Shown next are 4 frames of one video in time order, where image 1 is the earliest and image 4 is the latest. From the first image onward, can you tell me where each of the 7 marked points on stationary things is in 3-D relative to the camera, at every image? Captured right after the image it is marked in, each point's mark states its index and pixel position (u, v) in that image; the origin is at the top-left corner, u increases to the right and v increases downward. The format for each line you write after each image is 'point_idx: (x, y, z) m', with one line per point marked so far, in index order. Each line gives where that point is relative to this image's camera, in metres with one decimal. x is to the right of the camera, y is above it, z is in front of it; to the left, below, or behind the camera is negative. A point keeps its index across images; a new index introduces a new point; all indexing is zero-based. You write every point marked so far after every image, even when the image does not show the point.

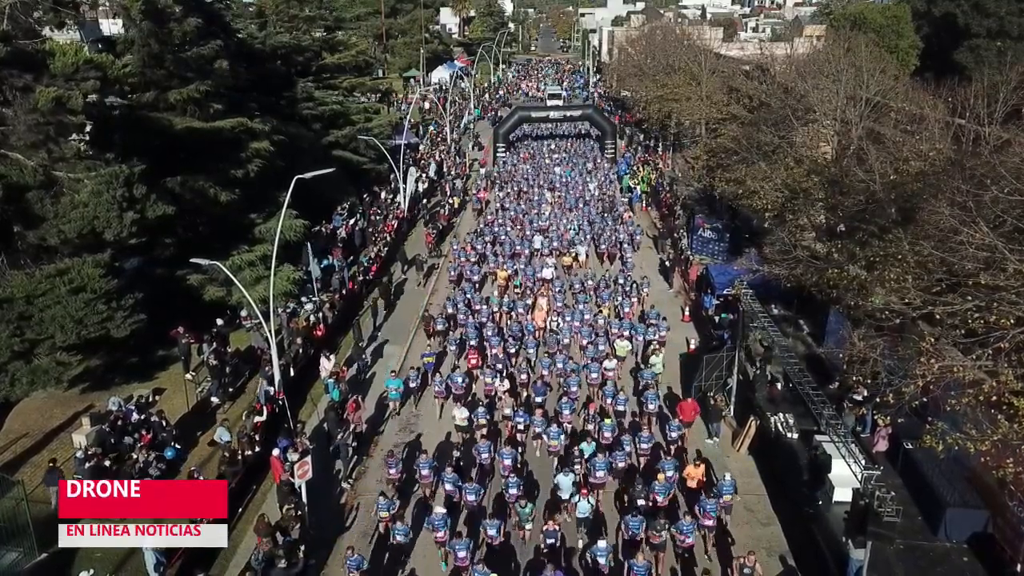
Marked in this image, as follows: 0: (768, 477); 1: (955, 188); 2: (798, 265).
0: (+5.7, -4.3, +17.1) m
1: (+8.2, +1.9, +14.2) m
2: (+7.0, +0.6, +18.6) m
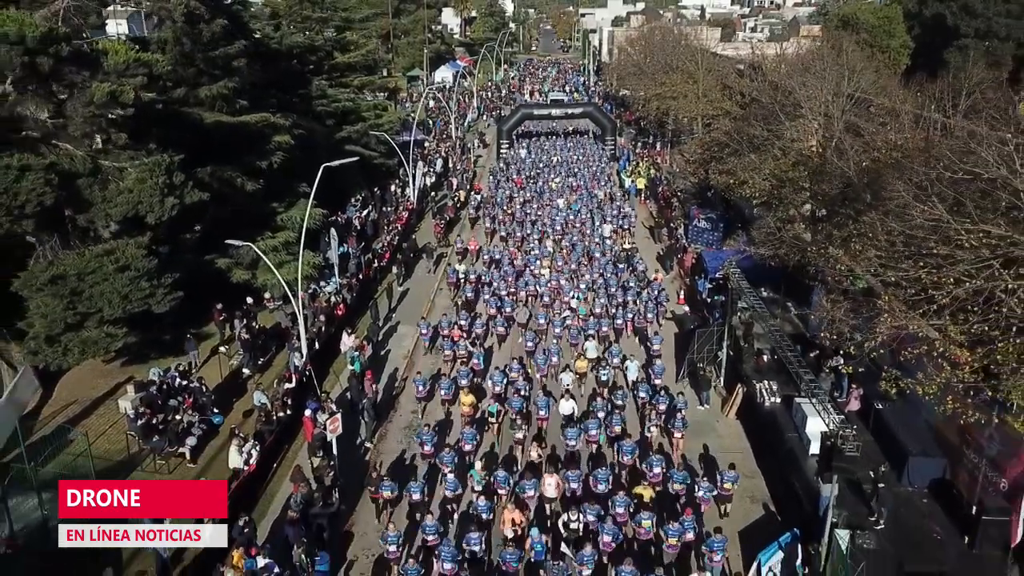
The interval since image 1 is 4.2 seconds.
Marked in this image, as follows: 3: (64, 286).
0: (+5.9, -3.8, +18.8) m
1: (+8.4, +2.5, +15.9) m
2: (+7.2, +1.1, +20.3) m
3: (-11.1, +0.1, +18.6) m
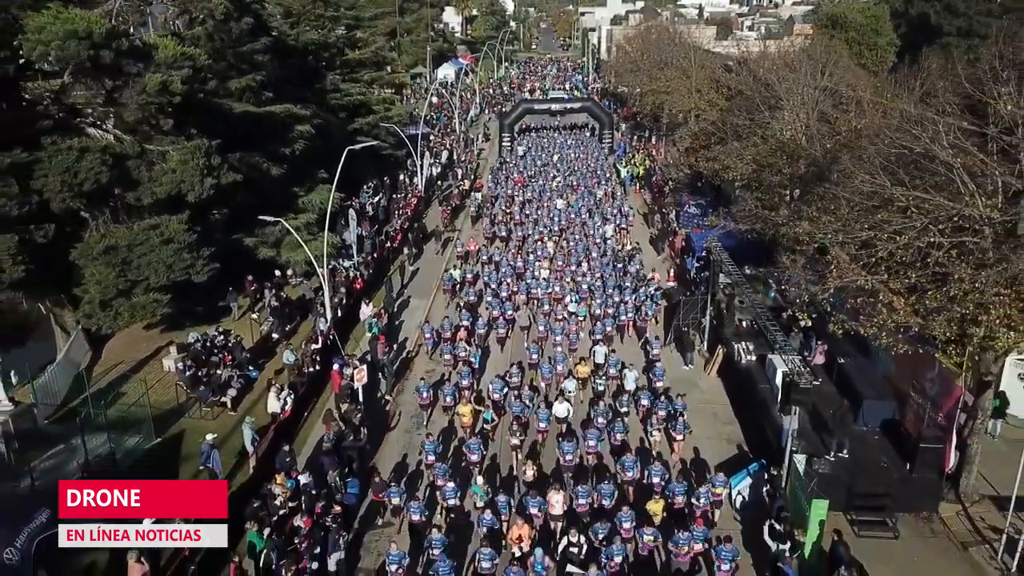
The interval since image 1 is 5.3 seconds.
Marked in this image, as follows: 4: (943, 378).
0: (+6.1, -2.9, +21.1) m
1: (+8.5, +3.3, +18.2) m
2: (+7.3, +2.0, +22.5) m
3: (-10.9, +0.9, +20.9) m
4: (+9.5, -2.0, +16.6) m
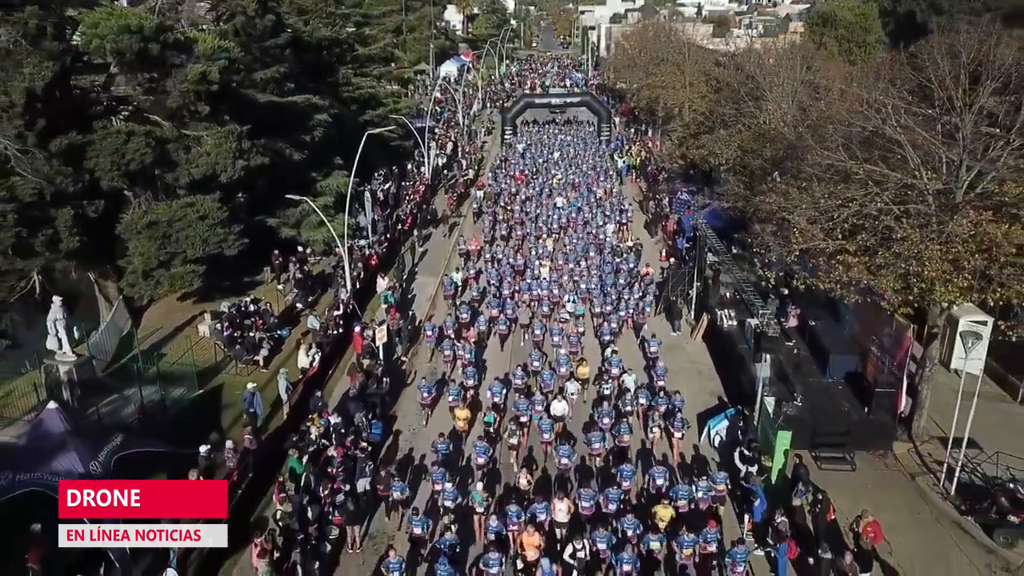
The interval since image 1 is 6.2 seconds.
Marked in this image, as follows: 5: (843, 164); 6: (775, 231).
0: (+6.2, -2.1, +23.2) m
1: (+8.6, +4.2, +20.3) m
2: (+7.4, +2.8, +24.7) m
3: (-10.8, +1.8, +23.1) m
4: (+9.6, -1.1, +18.8) m
5: (+7.7, +2.8, +17.7) m
6: (+7.0, +1.4, +20.0) m
